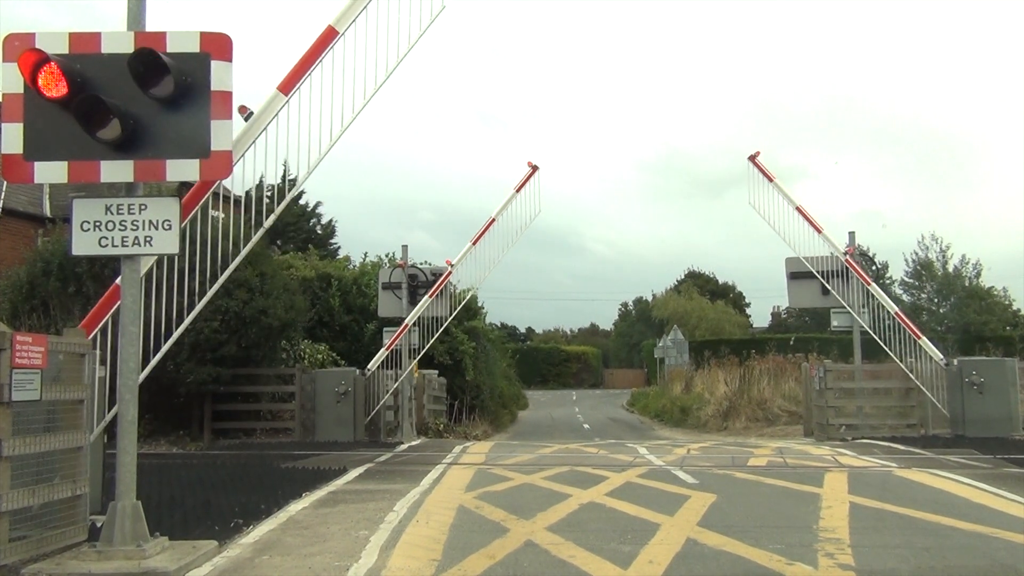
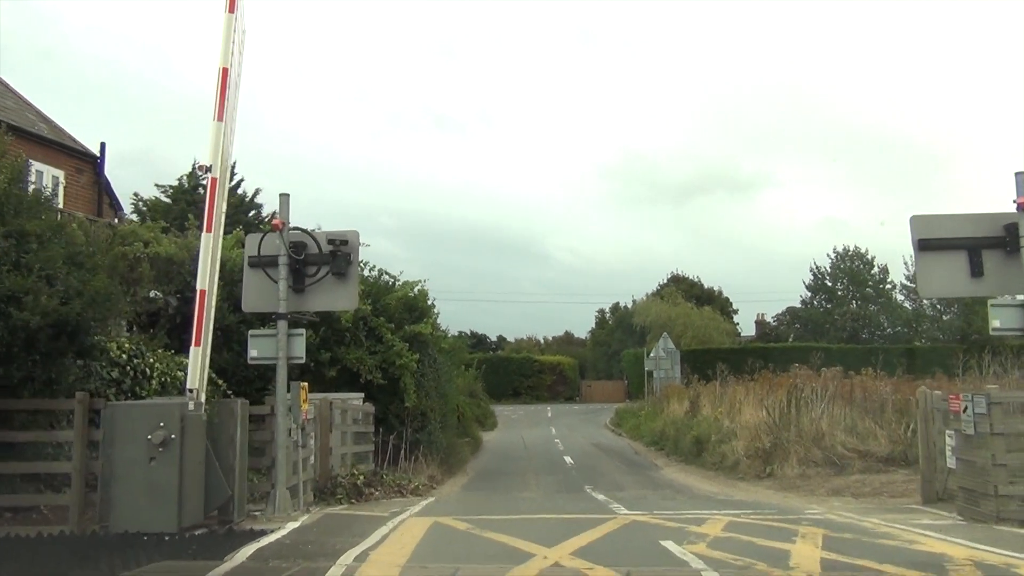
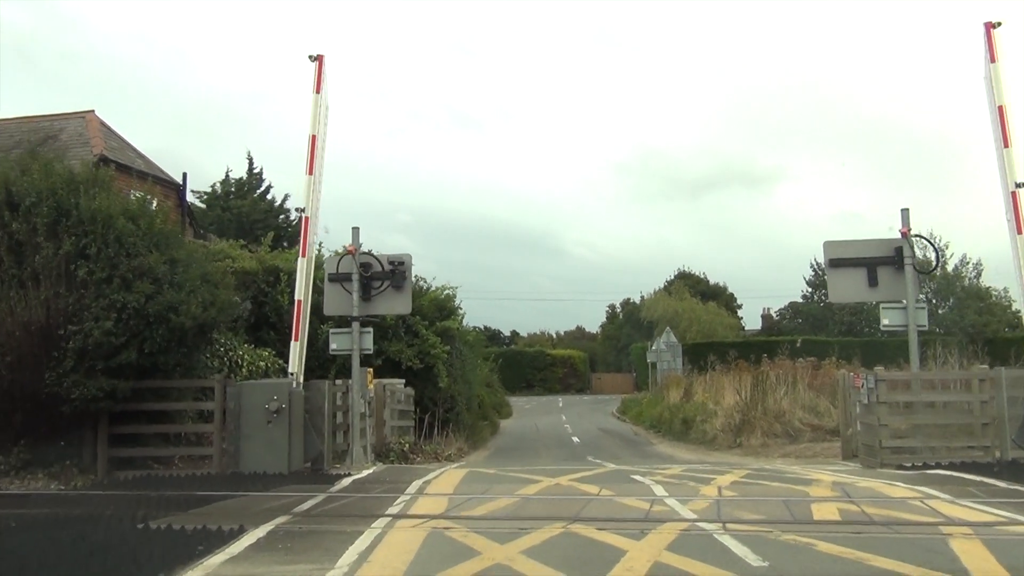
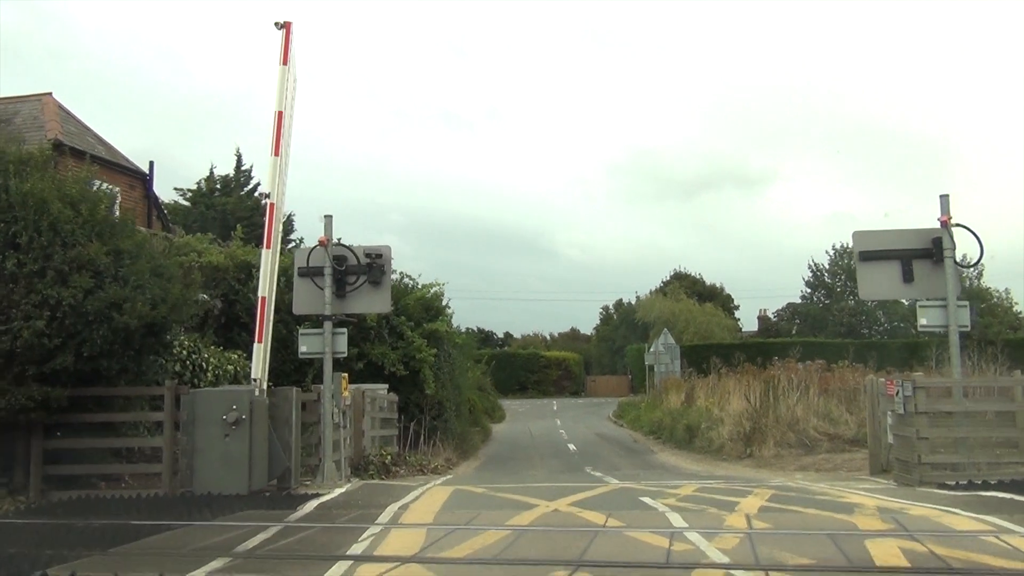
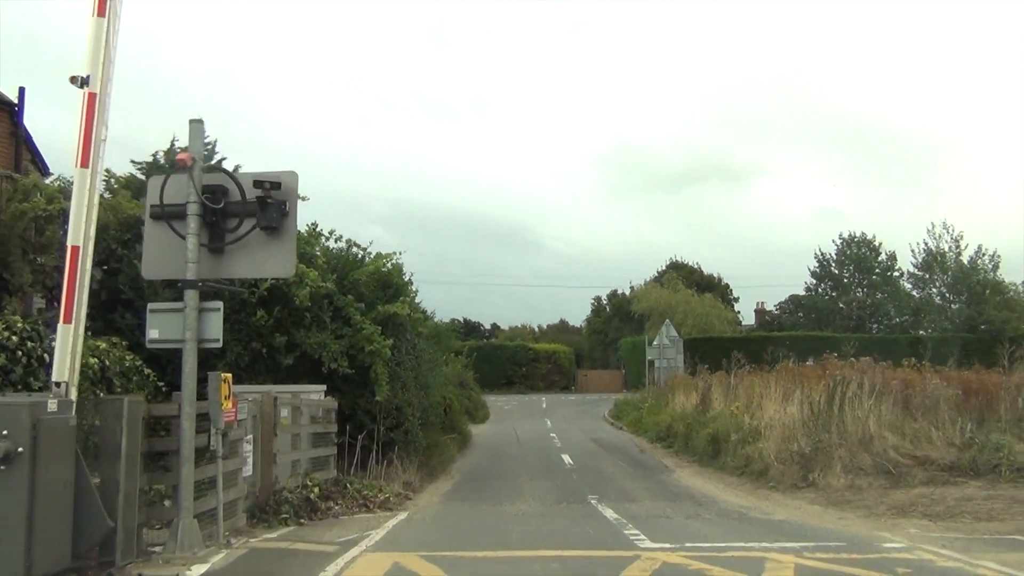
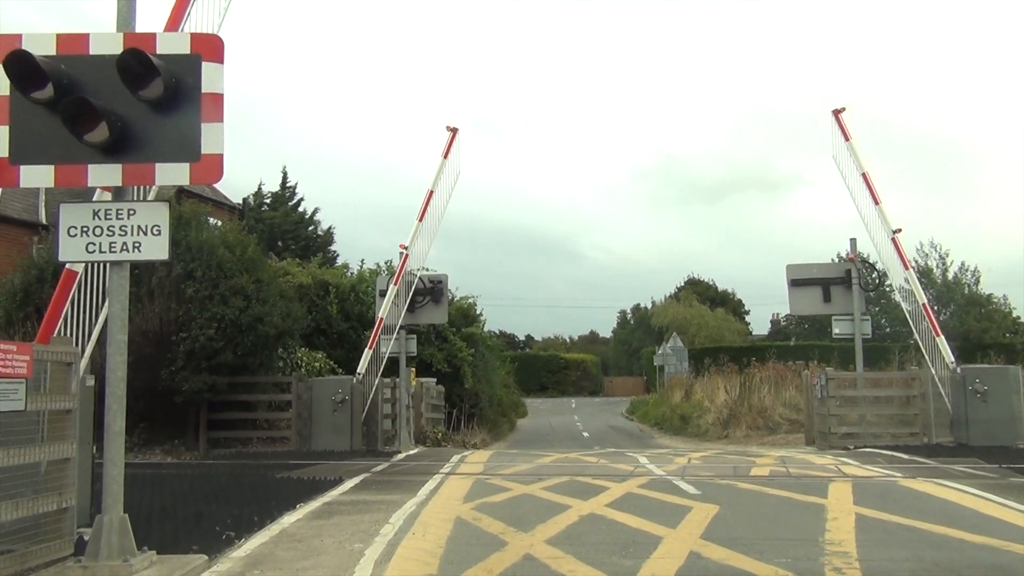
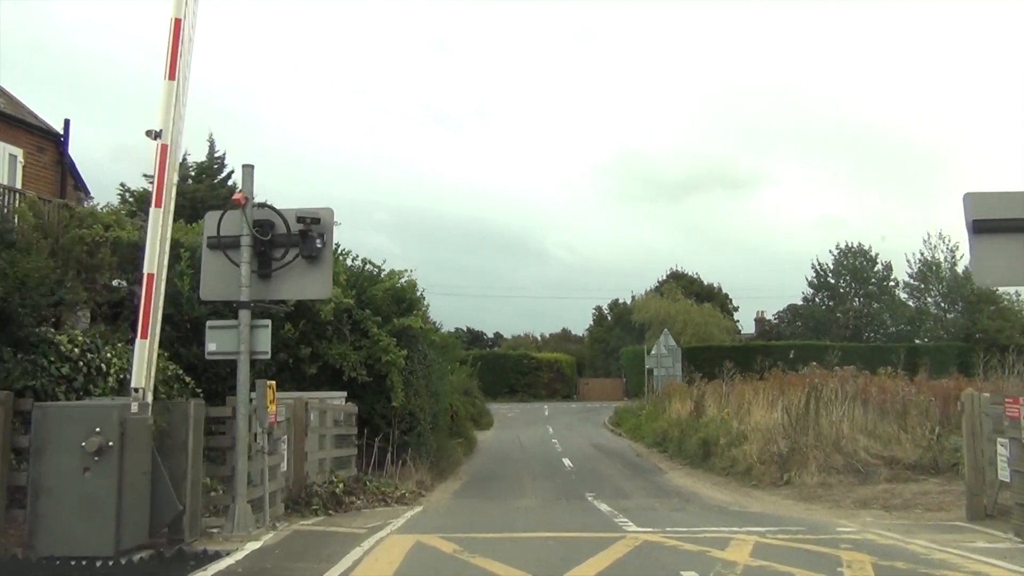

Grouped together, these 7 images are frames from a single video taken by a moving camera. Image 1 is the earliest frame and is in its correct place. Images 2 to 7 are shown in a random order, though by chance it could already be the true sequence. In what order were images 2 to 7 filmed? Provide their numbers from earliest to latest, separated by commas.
6, 3, 4, 2, 7, 5
